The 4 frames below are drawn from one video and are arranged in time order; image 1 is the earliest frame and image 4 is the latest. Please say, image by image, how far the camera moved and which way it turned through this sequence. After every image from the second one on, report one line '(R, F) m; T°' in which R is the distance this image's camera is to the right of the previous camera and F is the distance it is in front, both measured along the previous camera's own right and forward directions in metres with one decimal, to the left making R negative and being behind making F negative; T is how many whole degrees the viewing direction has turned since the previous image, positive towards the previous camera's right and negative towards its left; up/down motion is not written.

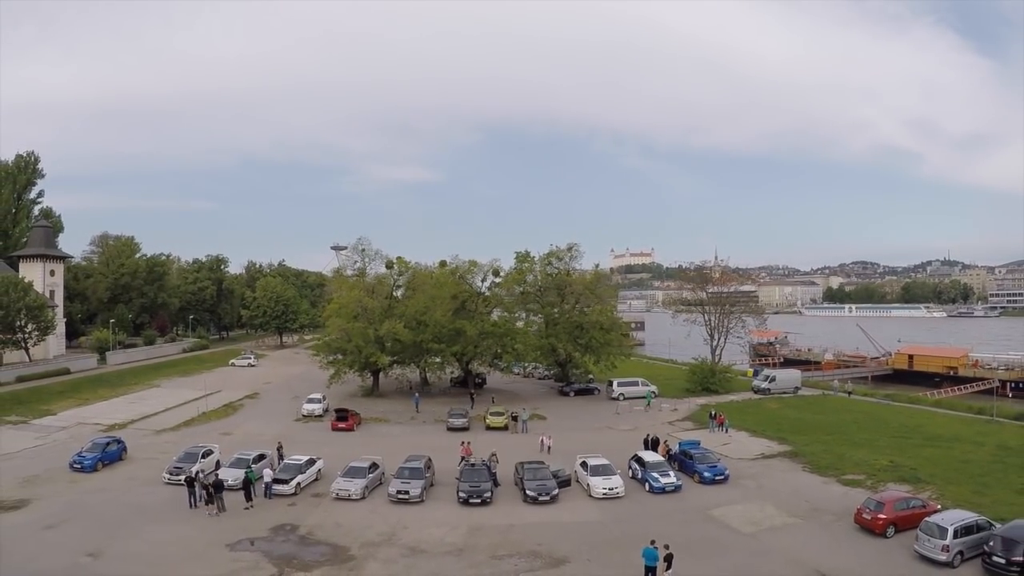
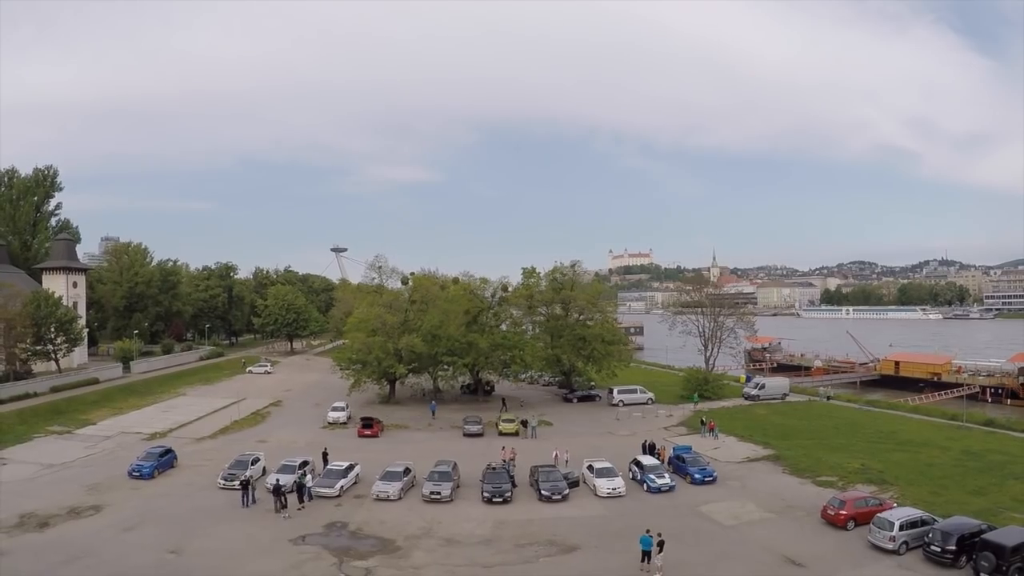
(-0.5, -3.1) m; 0°
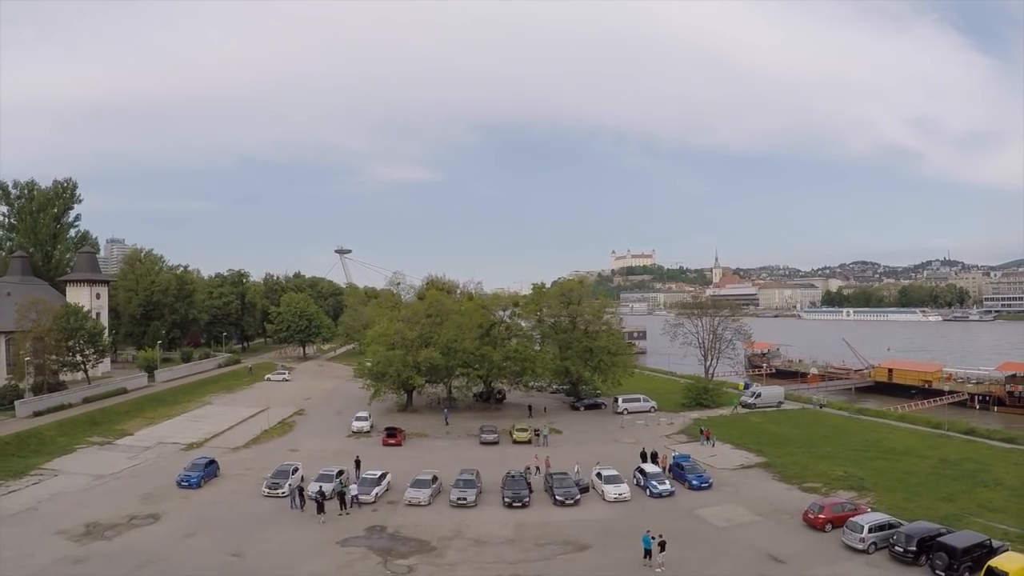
(-0.6, -2.8) m; 0°
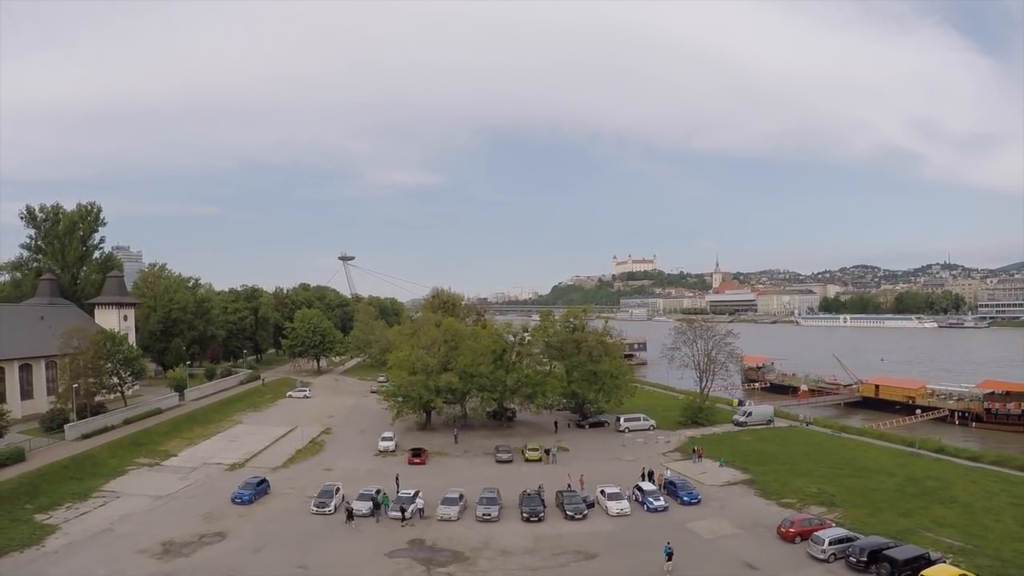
(-0.7, -4.4) m; 0°
